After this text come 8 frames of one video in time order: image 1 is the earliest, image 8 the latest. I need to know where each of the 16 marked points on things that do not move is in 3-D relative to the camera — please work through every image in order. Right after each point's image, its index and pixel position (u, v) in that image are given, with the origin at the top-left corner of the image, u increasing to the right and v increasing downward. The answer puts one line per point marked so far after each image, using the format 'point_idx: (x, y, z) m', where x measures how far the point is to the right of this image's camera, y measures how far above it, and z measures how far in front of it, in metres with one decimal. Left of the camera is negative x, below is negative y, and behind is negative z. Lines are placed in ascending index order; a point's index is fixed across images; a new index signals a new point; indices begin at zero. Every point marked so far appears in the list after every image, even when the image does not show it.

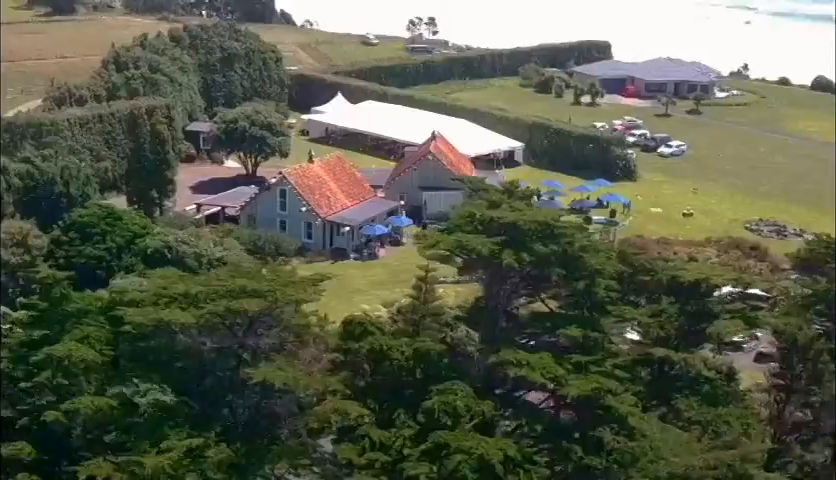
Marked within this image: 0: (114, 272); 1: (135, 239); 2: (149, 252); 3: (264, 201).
0: (-3.7, -0.4, +14.7) m
1: (-3.5, 0.0, +15.1) m
2: (-3.2, -0.1, +14.8) m
3: (-2.5, +0.6, +19.7) m
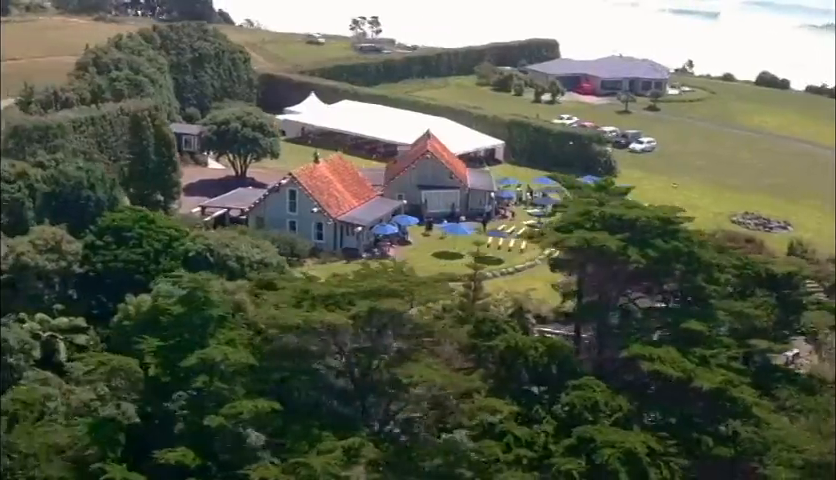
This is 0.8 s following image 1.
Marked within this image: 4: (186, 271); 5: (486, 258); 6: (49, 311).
0: (-3.2, -0.4, +14.6) m
1: (-3.0, 0.0, +15.0) m
2: (-2.7, -0.2, +14.6) m
3: (-2.3, +0.6, +19.6) m
4: (-2.7, -0.4, +14.4) m
5: (+1.1, -0.3, +19.7) m
6: (-4.3, -0.9, +14.4) m
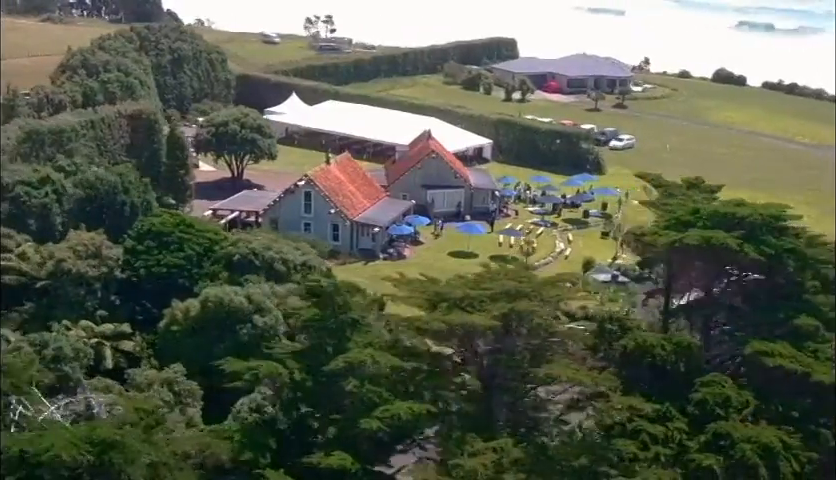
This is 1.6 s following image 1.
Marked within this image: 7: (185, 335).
0: (-2.6, -0.5, +14.4) m
1: (-2.5, -0.1, +14.9) m
2: (-2.2, -0.2, +14.5) m
3: (-2.1, +0.6, +19.5) m
4: (-2.2, -0.4, +14.3) m
5: (+1.4, -0.3, +19.8) m
6: (-3.8, -0.9, +14.2) m
7: (-2.6, -1.1, +13.8) m
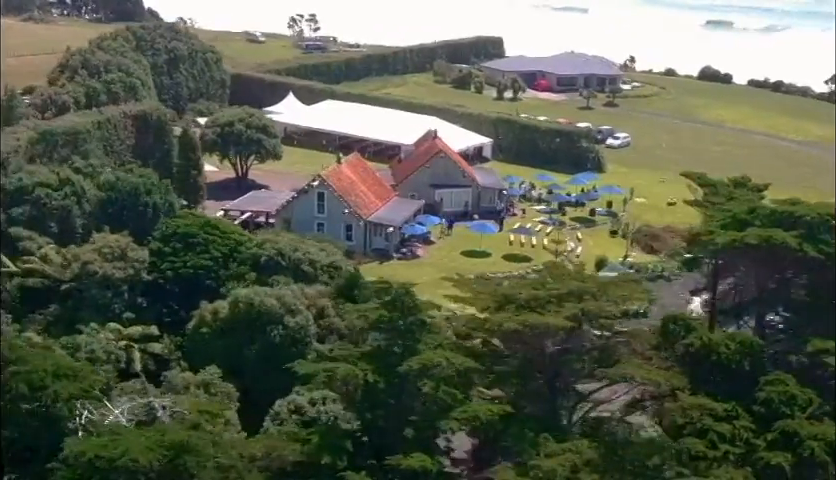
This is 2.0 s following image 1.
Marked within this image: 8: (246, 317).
0: (-2.3, -0.5, +14.4) m
1: (-2.2, -0.1, +14.8) m
2: (-1.9, -0.2, +14.5) m
3: (-1.9, +0.6, +19.5) m
4: (-1.9, -0.5, +14.3) m
5: (+1.6, -0.3, +19.8) m
6: (-3.4, -0.9, +14.1) m
7: (-2.3, -1.1, +13.7) m
8: (-2.0, -0.8, +13.6) m
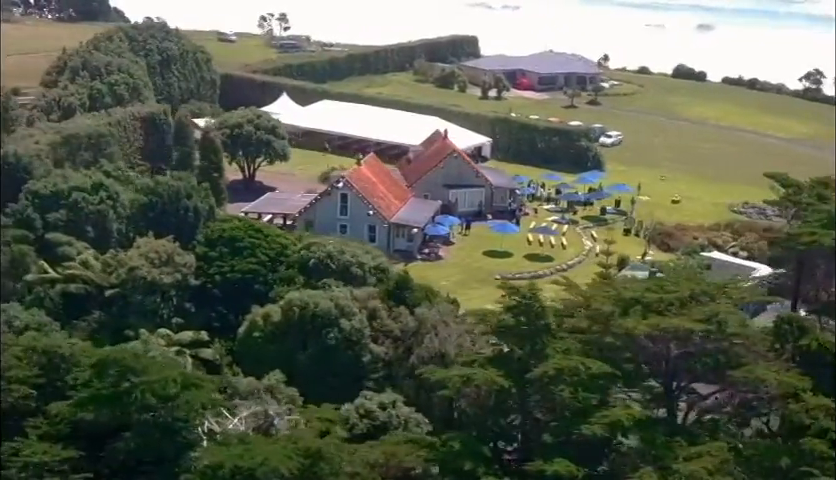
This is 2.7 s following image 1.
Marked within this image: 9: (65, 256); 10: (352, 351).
0: (-1.7, -0.5, +14.3) m
1: (-1.6, -0.1, +14.7) m
2: (-1.3, -0.3, +14.4) m
3: (-1.5, +0.5, +19.4) m
4: (-1.3, -0.5, +14.2) m
5: (+2.0, -0.3, +19.9) m
6: (-2.8, -1.0, +14.0) m
7: (-1.7, -1.1, +13.6) m
8: (-1.3, -0.9, +13.5) m
9: (-4.3, -0.2, +14.8) m
10: (-0.7, -1.2, +13.4) m
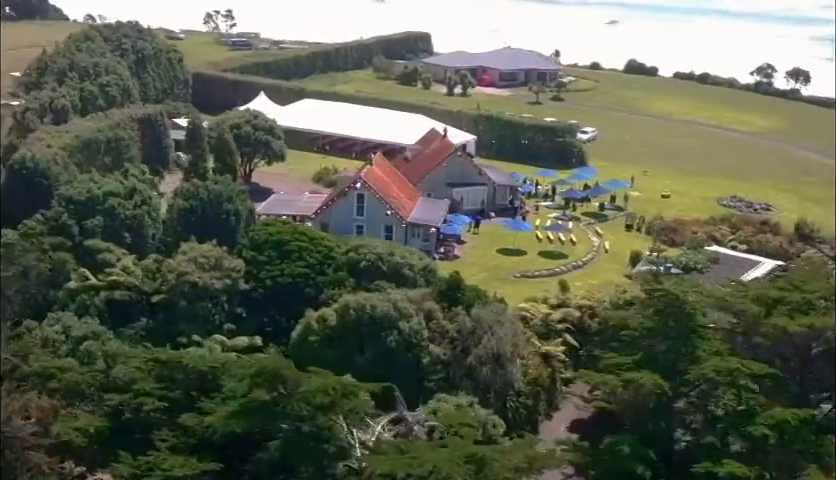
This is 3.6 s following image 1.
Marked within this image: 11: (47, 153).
0: (-1.1, -0.6, +14.2) m
1: (-1.1, -0.2, +14.6) m
2: (-0.7, -0.3, +14.3) m
3: (-1.2, +0.5, +19.3) m
4: (-0.7, -0.5, +14.1) m
5: (+2.2, -0.2, +20.0) m
6: (-2.2, -1.0, +13.8) m
7: (-1.0, -1.2, +13.5) m
8: (-0.7, -0.9, +13.5) m
9: (-3.7, -0.3, +14.5) m
10: (0.0, -1.2, +13.4) m
11: (-5.4, +1.3, +17.7) m
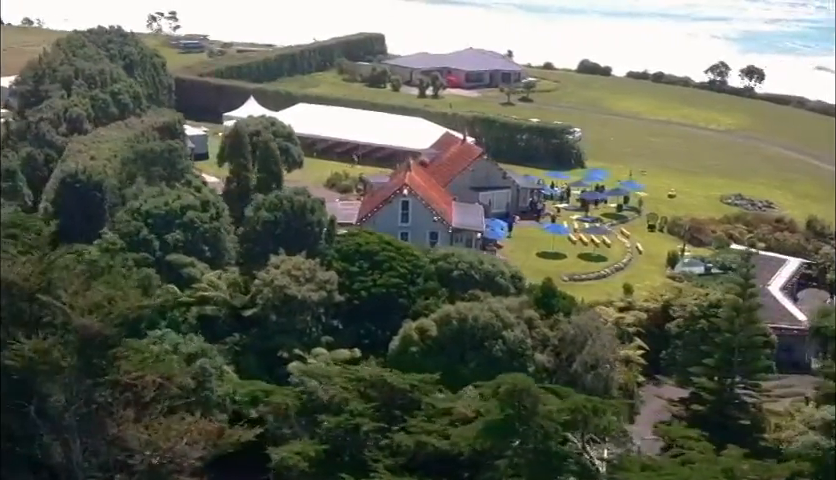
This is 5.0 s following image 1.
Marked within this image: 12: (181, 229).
0: (0.0, -0.7, +14.1) m
1: (0.0, -0.3, +14.5) m
2: (+0.4, -0.4, +14.2) m
3: (-0.5, +0.4, +19.1) m
4: (+0.4, -0.6, +14.0) m
5: (+2.9, -0.3, +20.1) m
6: (-1.1, -1.2, +13.6) m
7: (+0.1, -1.3, +13.4) m
8: (+0.5, -1.0, +13.4) m
9: (-2.7, -0.4, +14.2) m
10: (+1.1, -1.3, +13.3) m
11: (-4.6, +1.1, +17.3) m
12: (-2.9, +0.1, +14.8) m
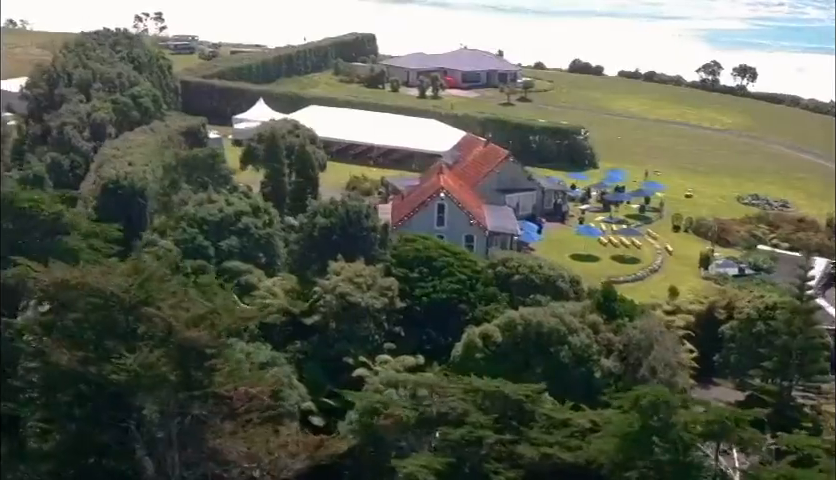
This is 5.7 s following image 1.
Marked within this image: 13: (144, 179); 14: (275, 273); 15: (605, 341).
0: (+0.7, -0.7, +14.0) m
1: (+0.7, -0.3, +14.4) m
2: (+1.1, -0.5, +14.2) m
3: (0.0, +0.3, +19.1) m
4: (+1.1, -0.7, +14.0) m
5: (+3.4, -0.3, +20.1) m
6: (-0.3, -1.2, +13.5) m
7: (+0.9, -1.3, +13.4) m
8: (+1.2, -1.1, +13.3) m
9: (-2.0, -0.5, +14.1) m
10: (+1.9, -1.4, +13.3) m
11: (-4.0, +1.0, +17.1) m
12: (-2.2, +0.1, +14.6) m
13: (-3.8, +0.8, +16.7) m
14: (-1.8, -0.4, +14.8) m
15: (+2.1, -1.1, +13.7) m
